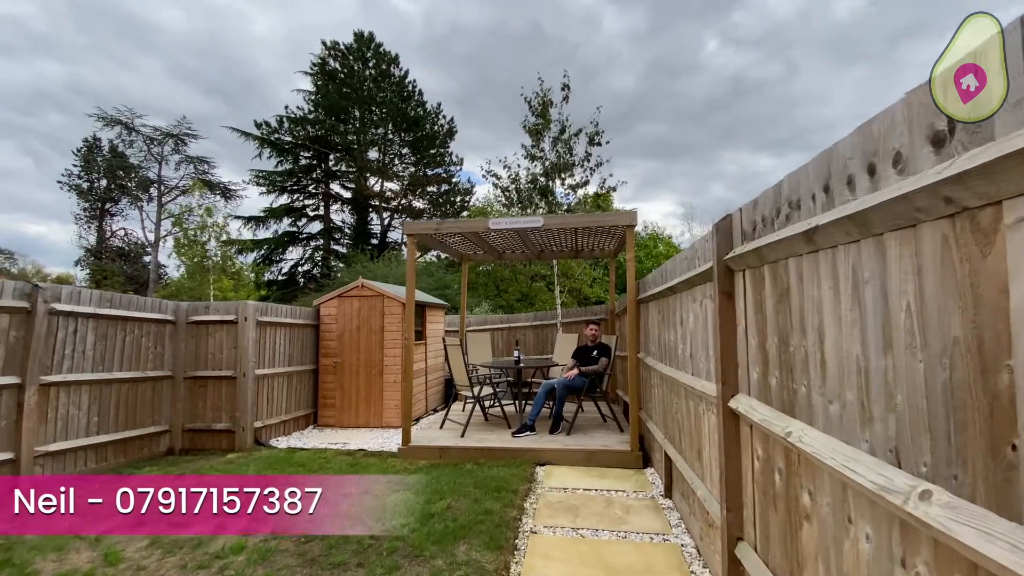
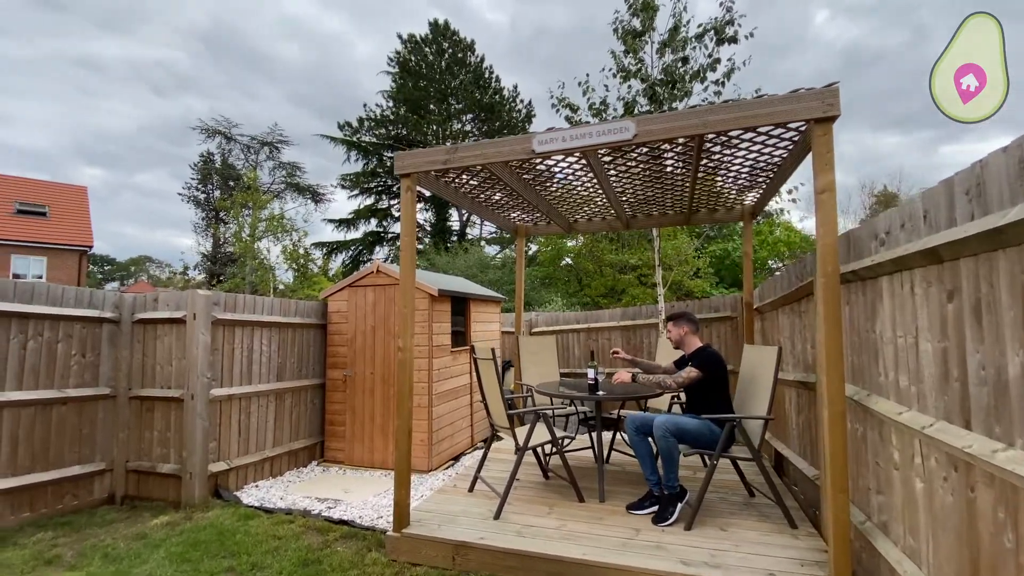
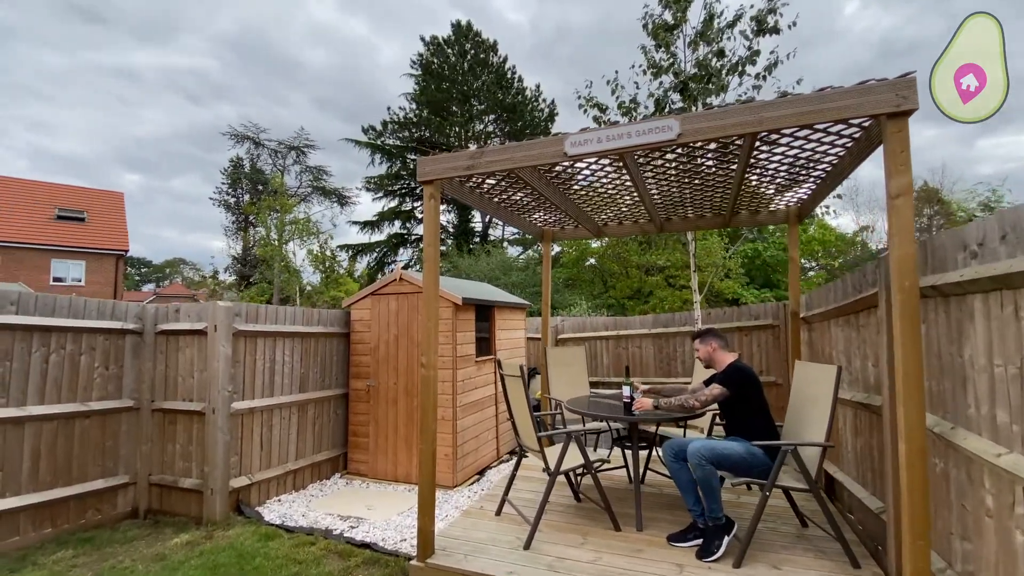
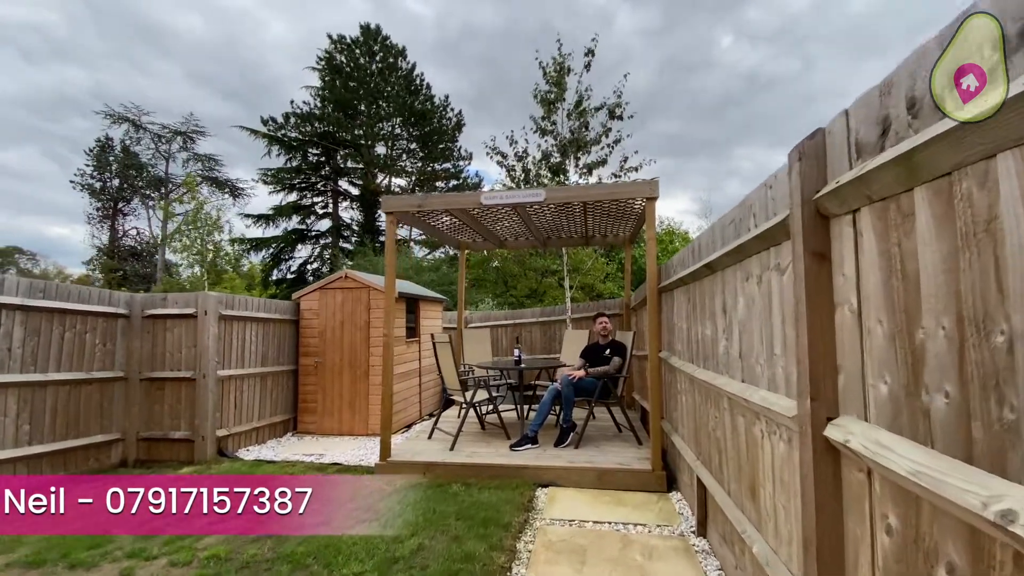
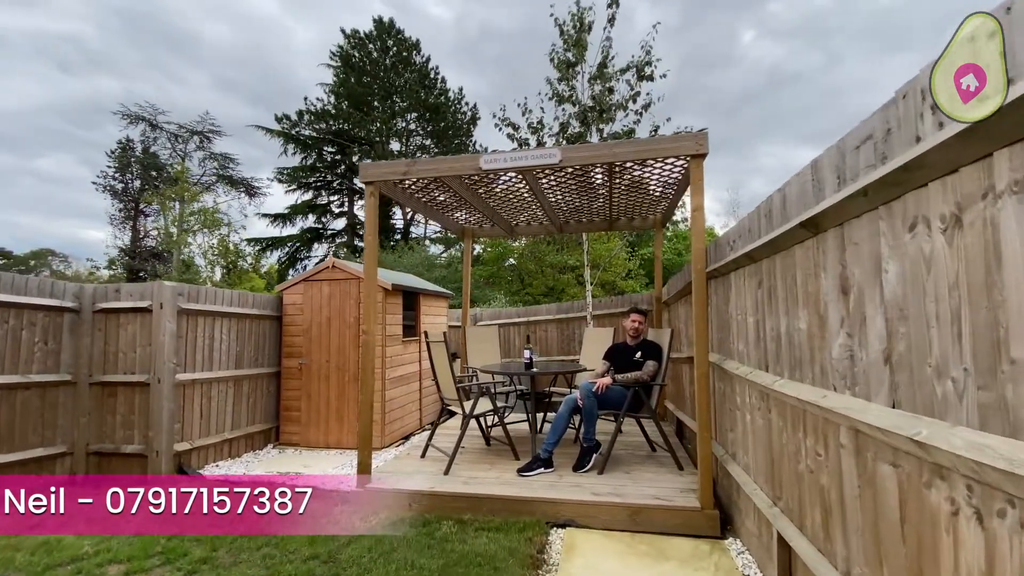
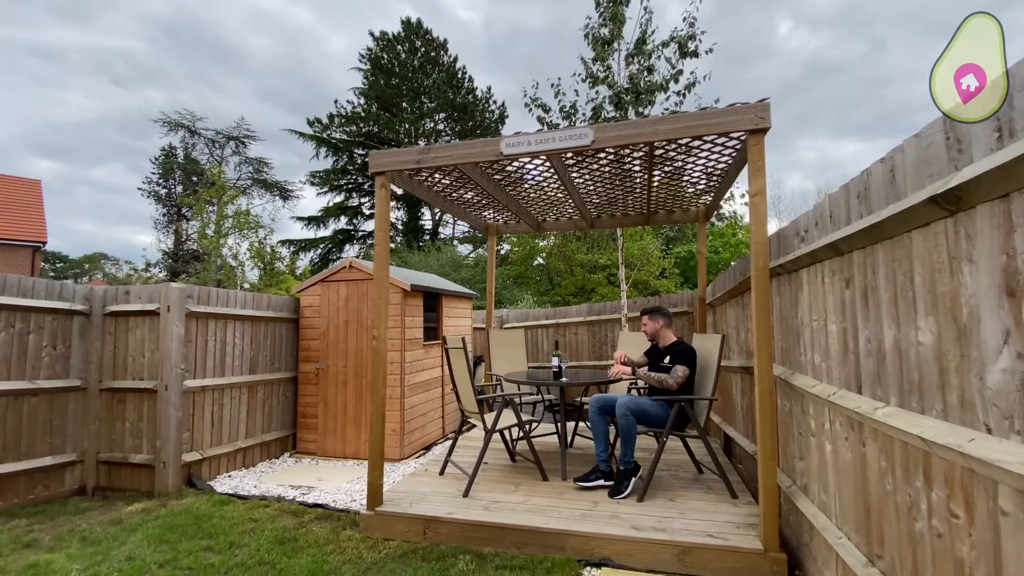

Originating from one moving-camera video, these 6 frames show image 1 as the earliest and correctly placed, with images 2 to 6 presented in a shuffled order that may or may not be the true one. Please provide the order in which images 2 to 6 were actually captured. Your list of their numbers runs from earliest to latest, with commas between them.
4, 5, 6, 2, 3
